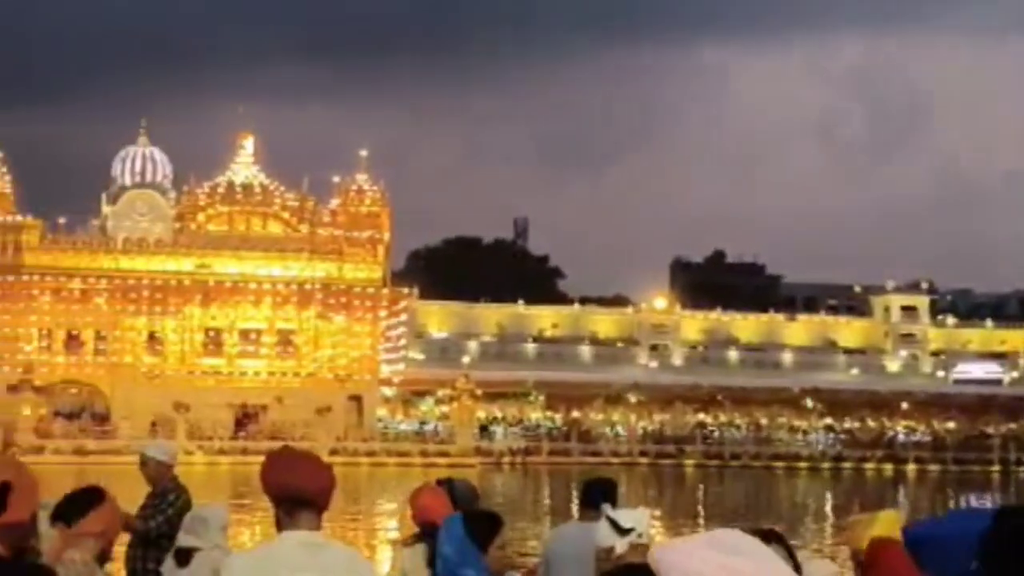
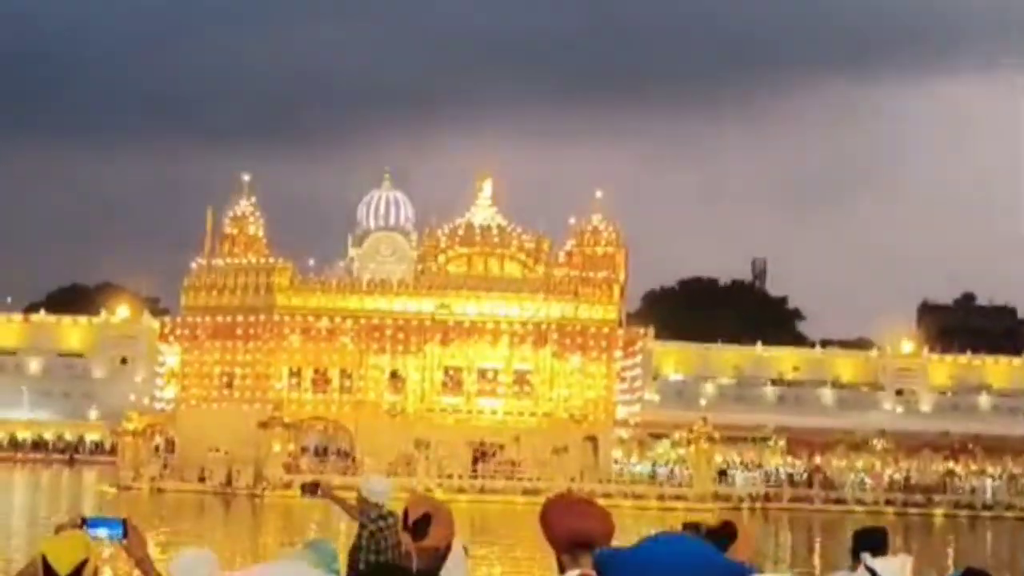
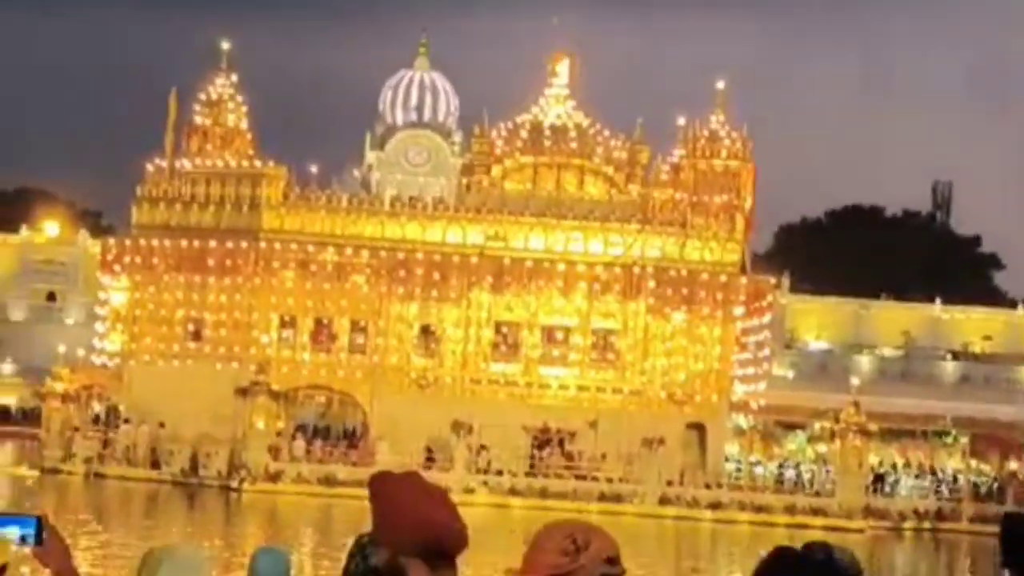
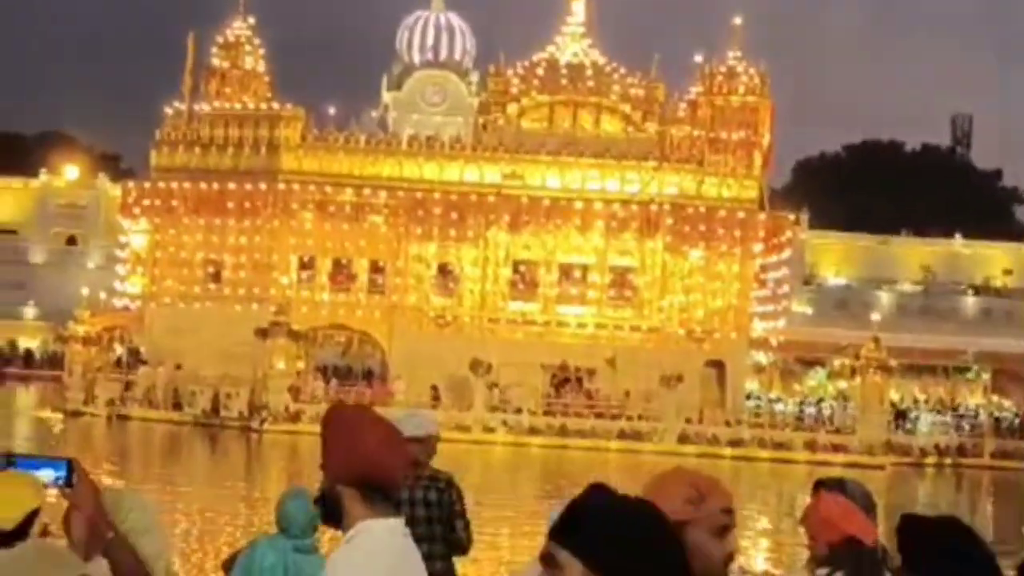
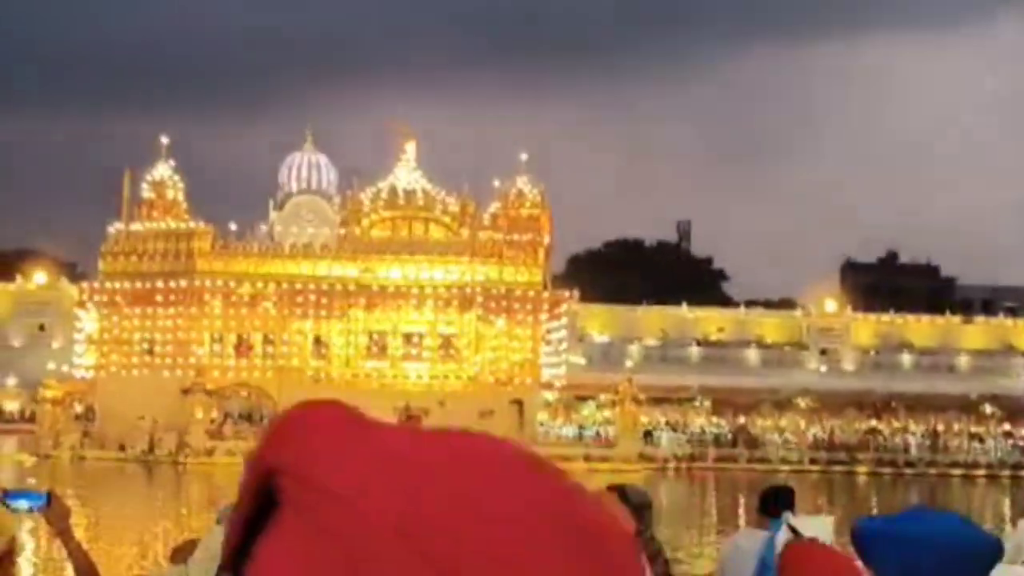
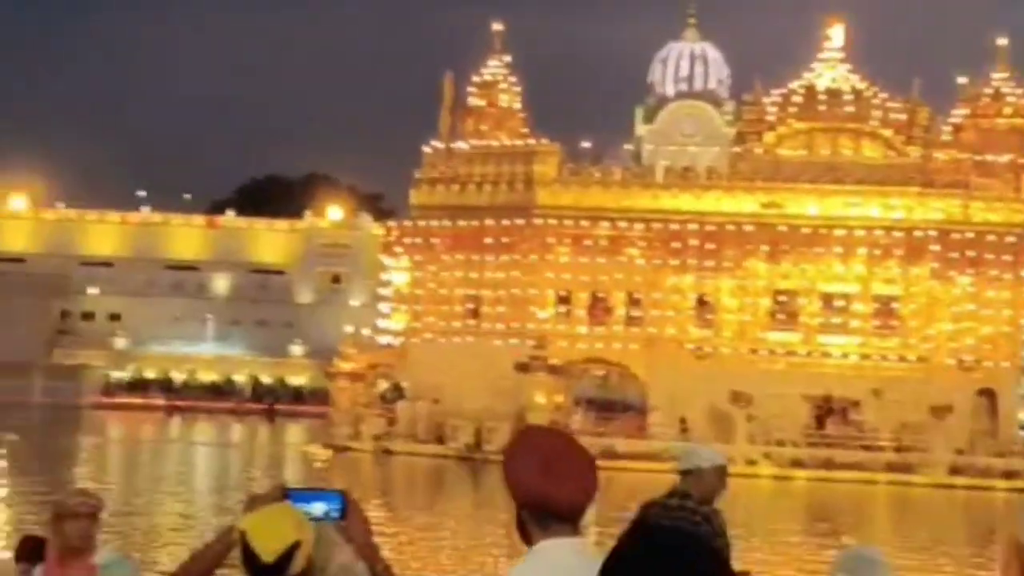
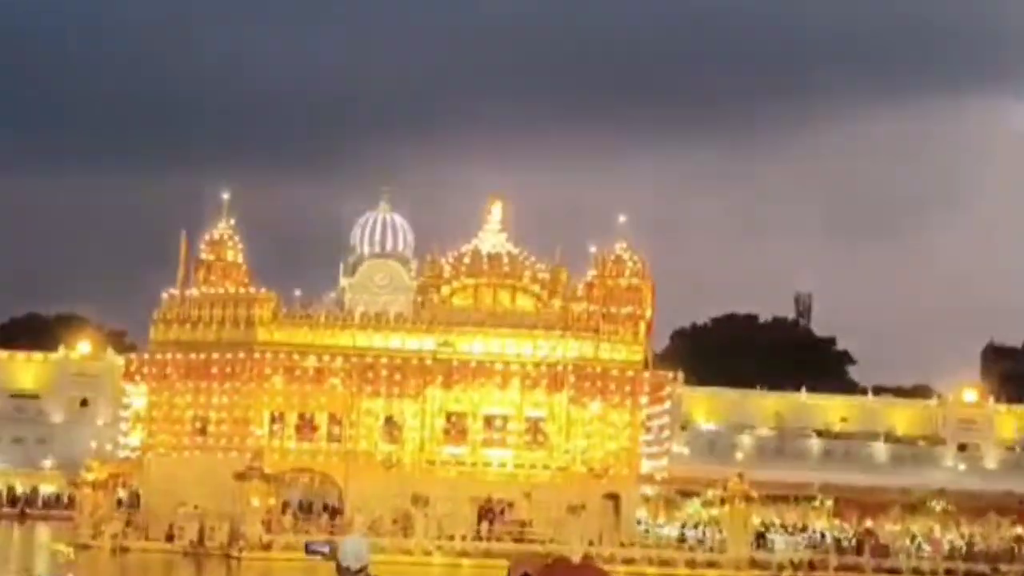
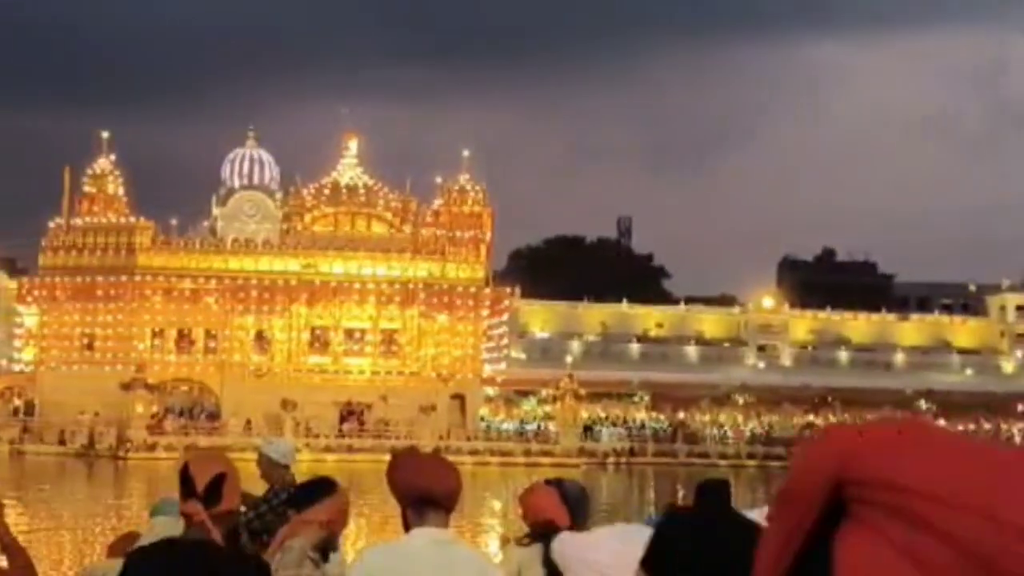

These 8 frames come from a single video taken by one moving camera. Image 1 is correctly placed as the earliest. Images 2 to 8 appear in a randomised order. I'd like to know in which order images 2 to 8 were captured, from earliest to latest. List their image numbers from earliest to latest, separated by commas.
8, 5, 2, 7, 3, 4, 6
